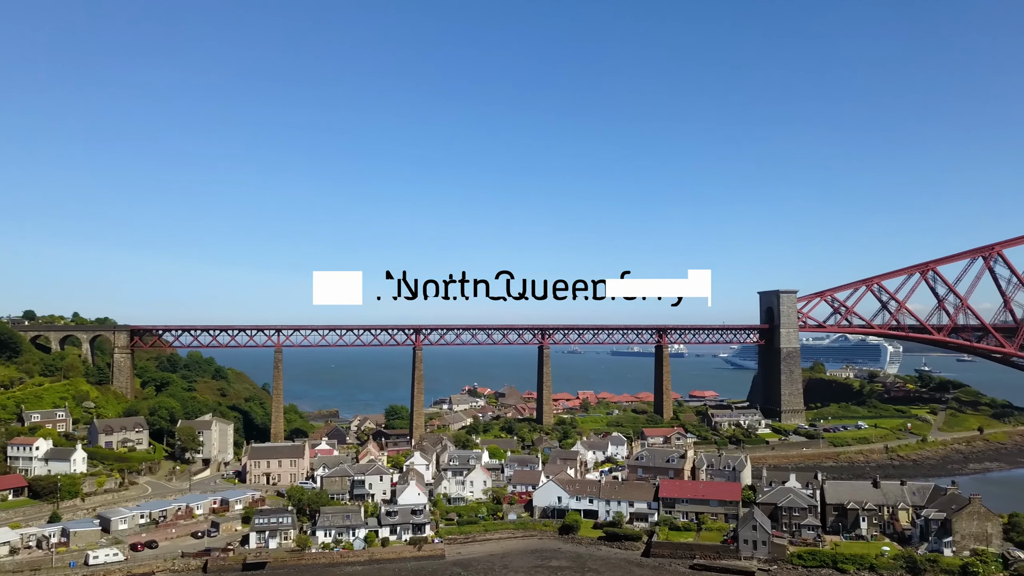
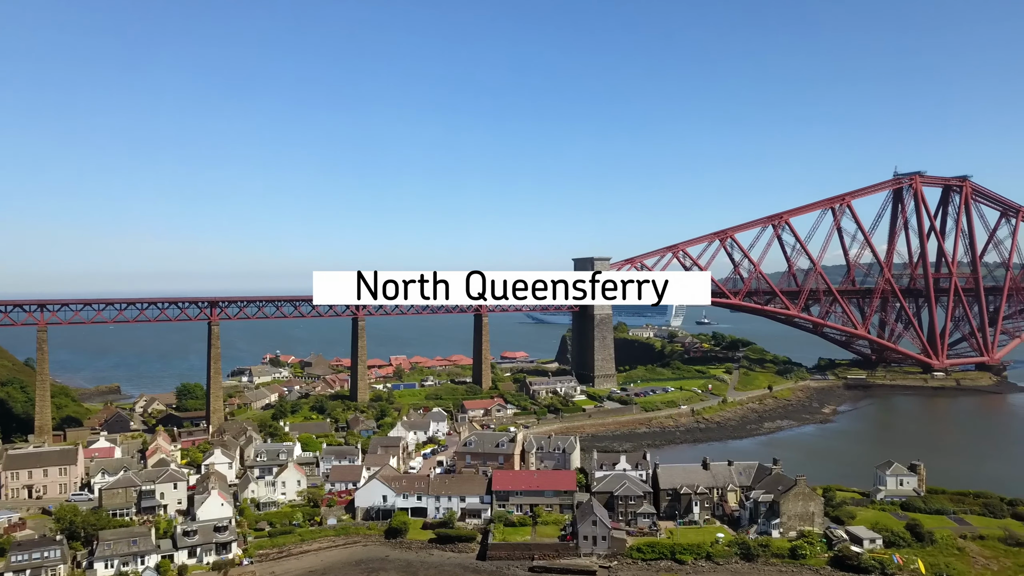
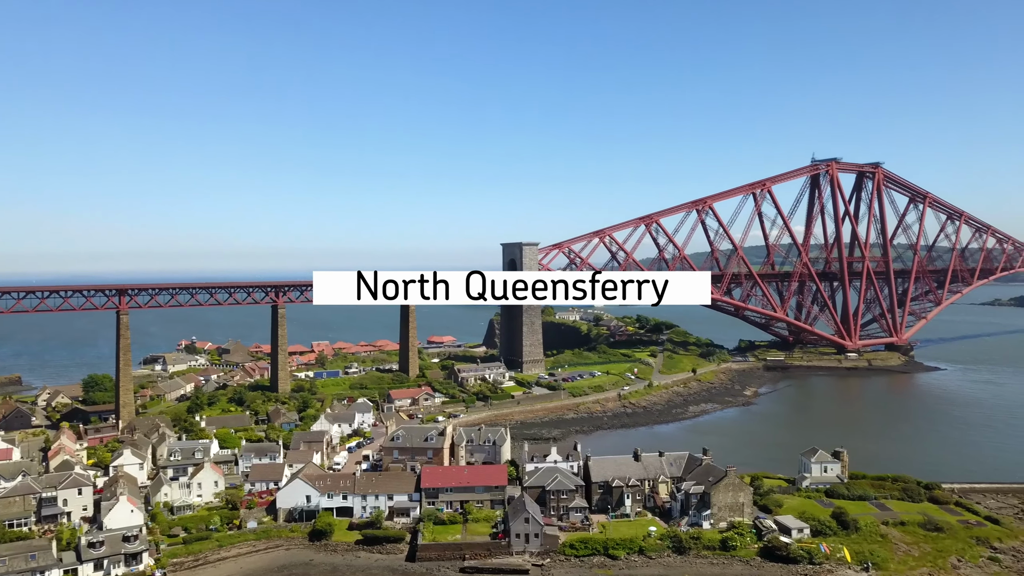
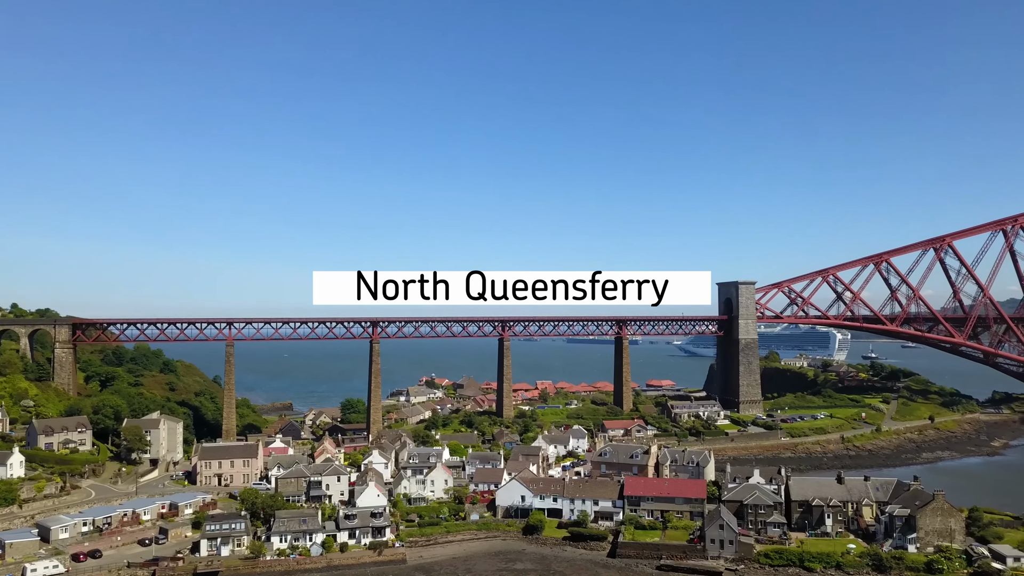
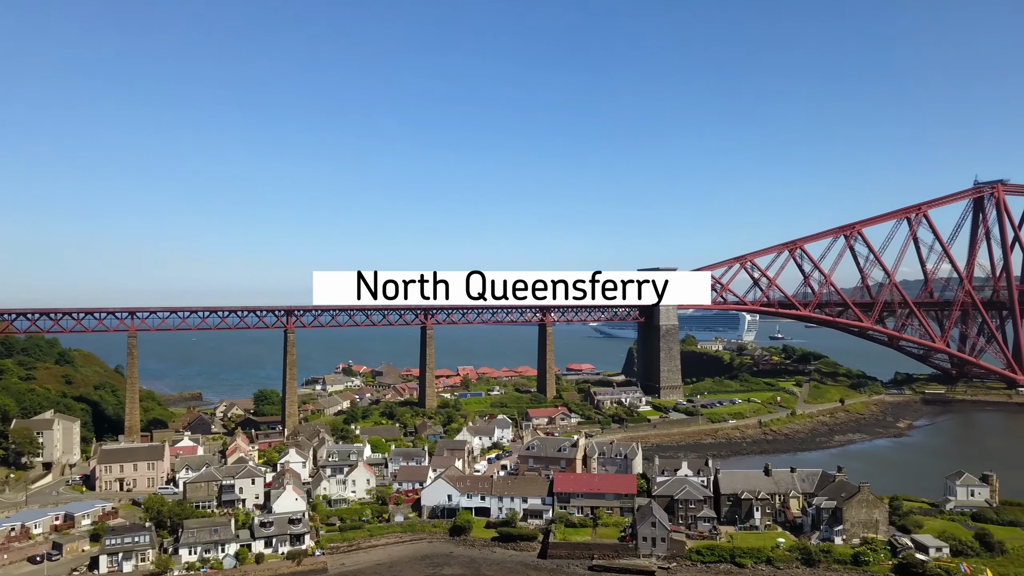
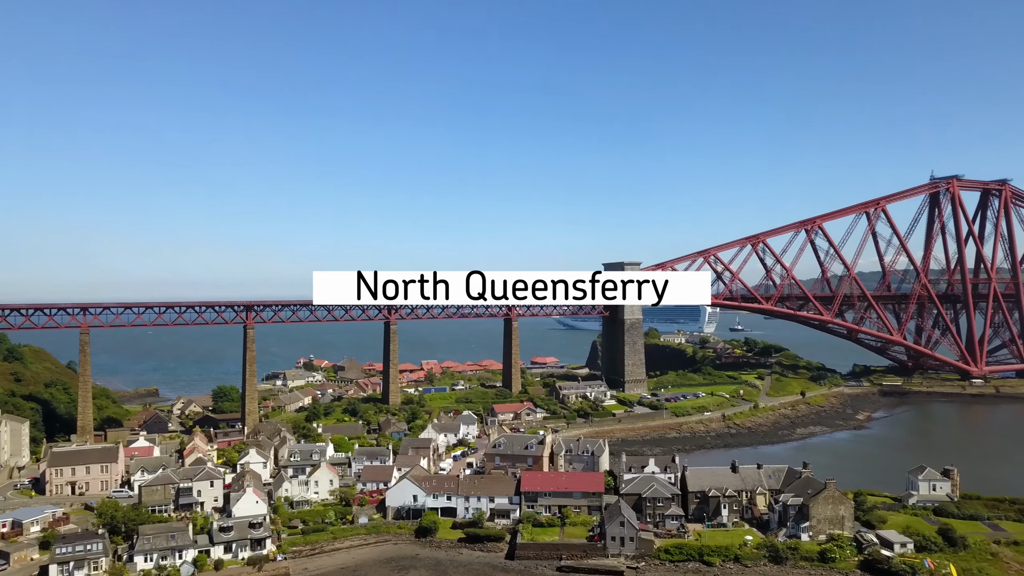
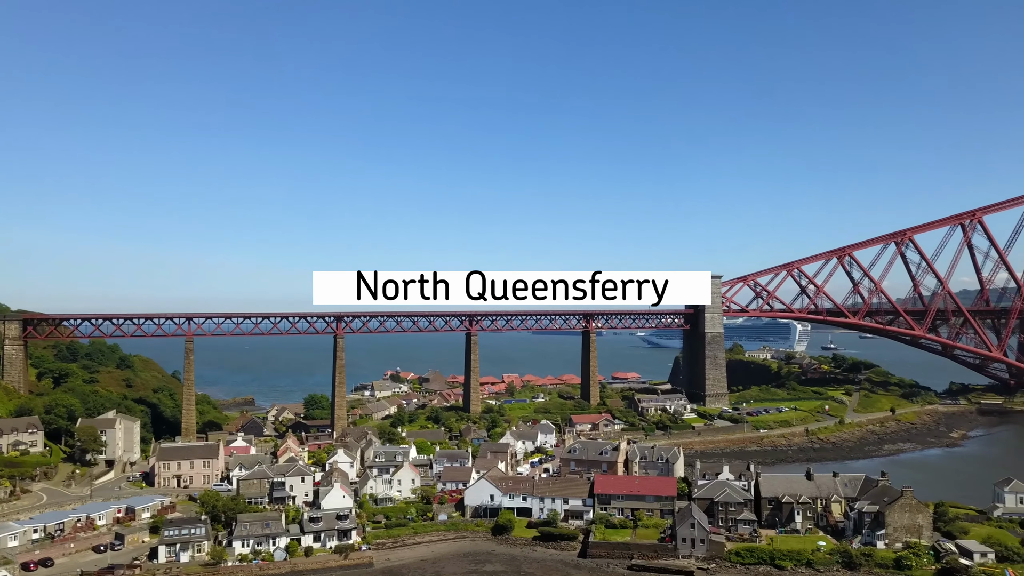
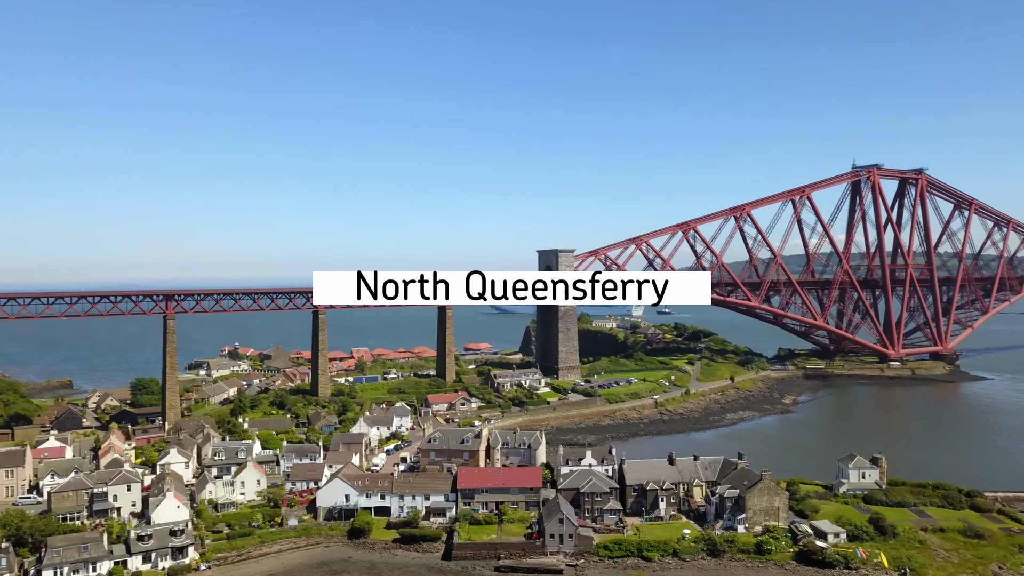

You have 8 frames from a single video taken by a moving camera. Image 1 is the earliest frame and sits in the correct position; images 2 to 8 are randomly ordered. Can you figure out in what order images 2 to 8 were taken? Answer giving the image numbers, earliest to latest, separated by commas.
4, 7, 5, 6, 2, 8, 3
